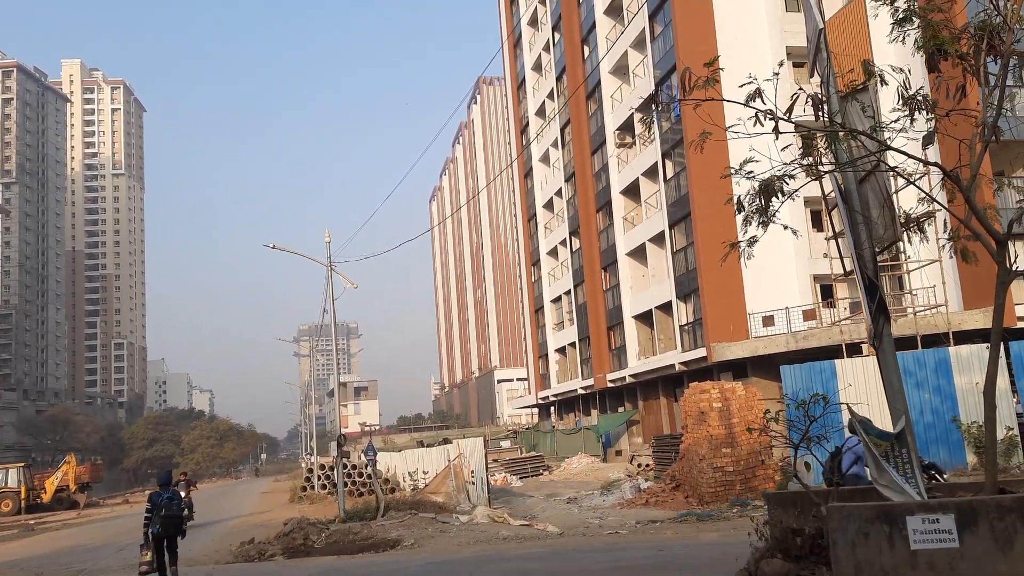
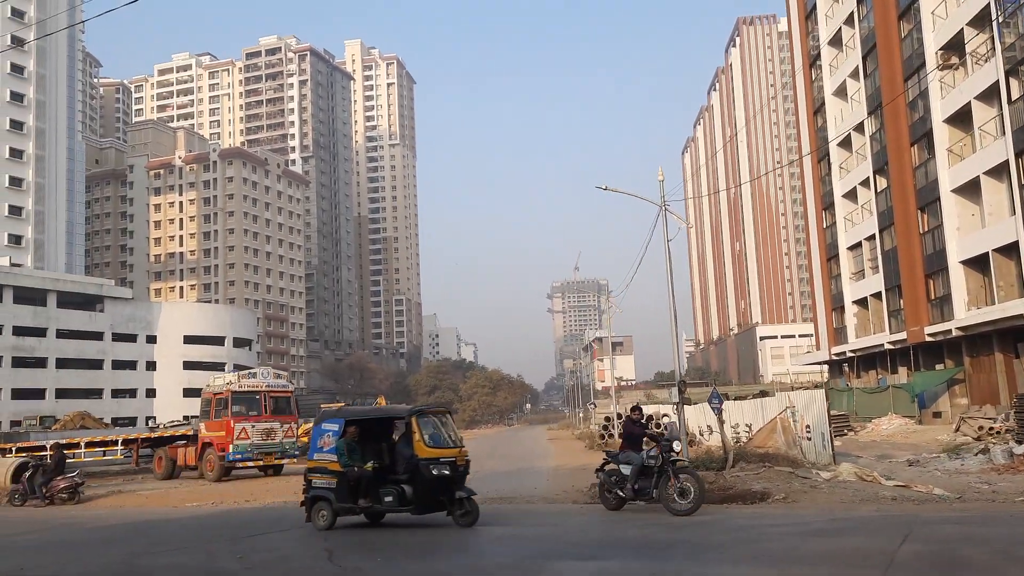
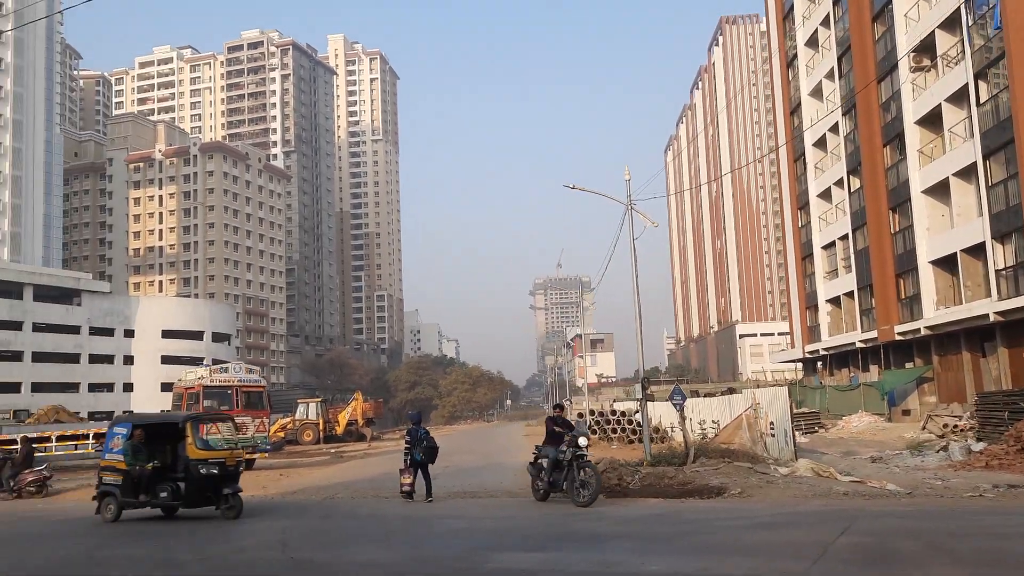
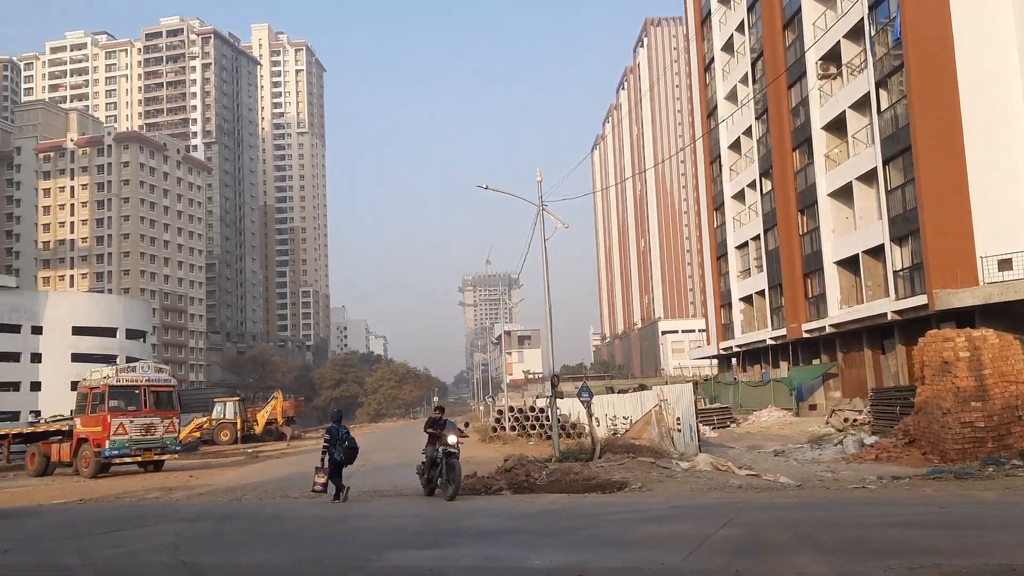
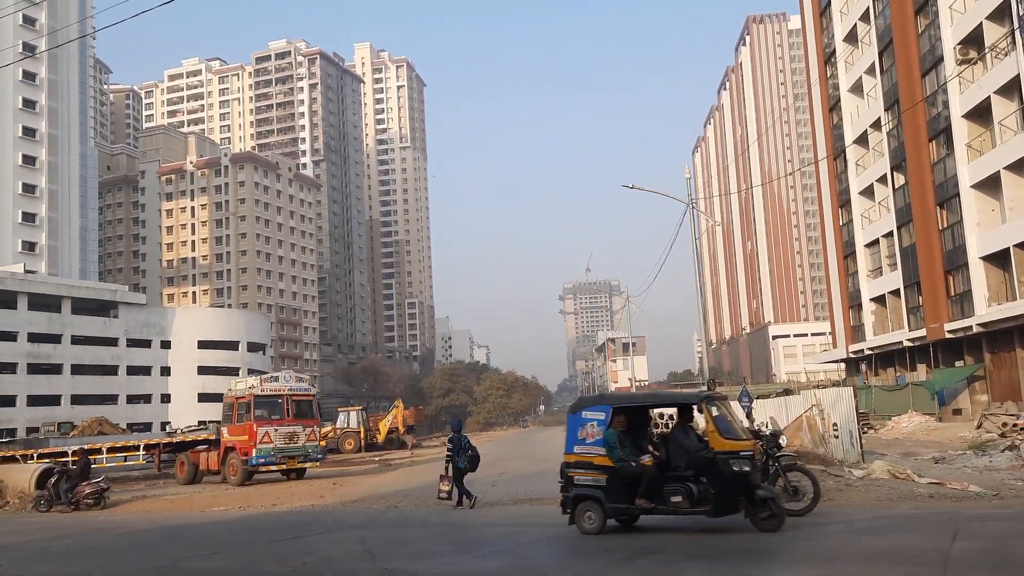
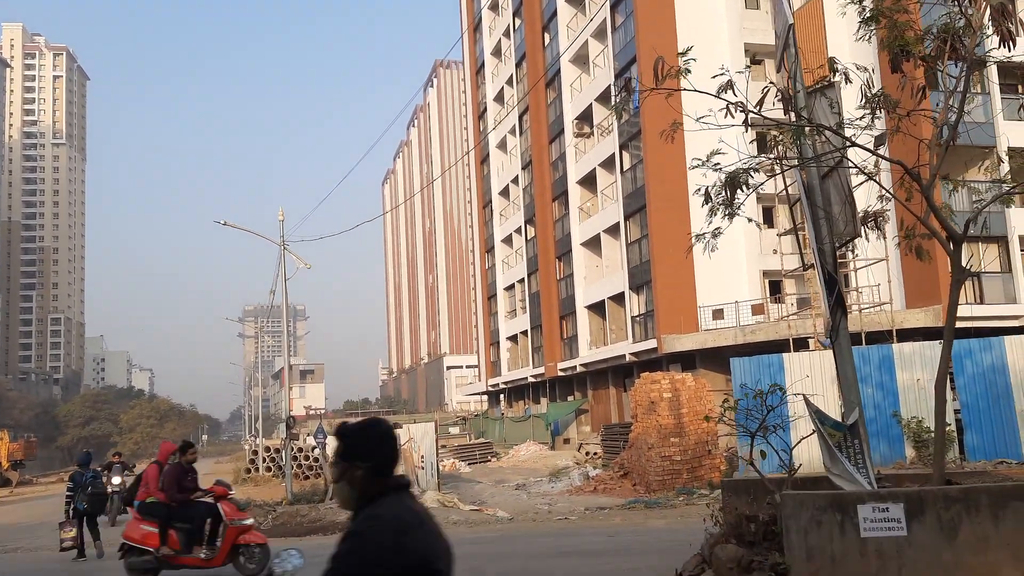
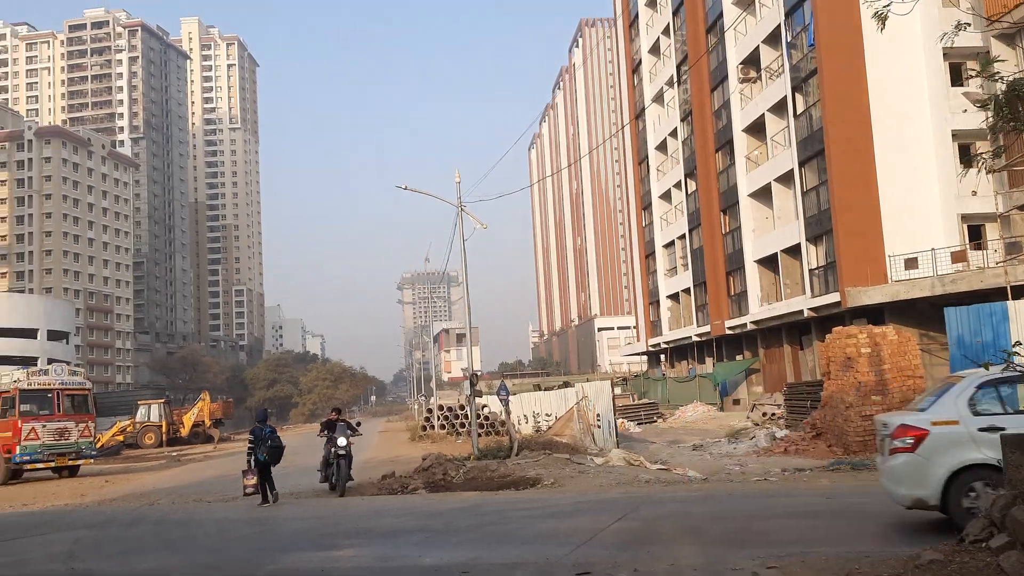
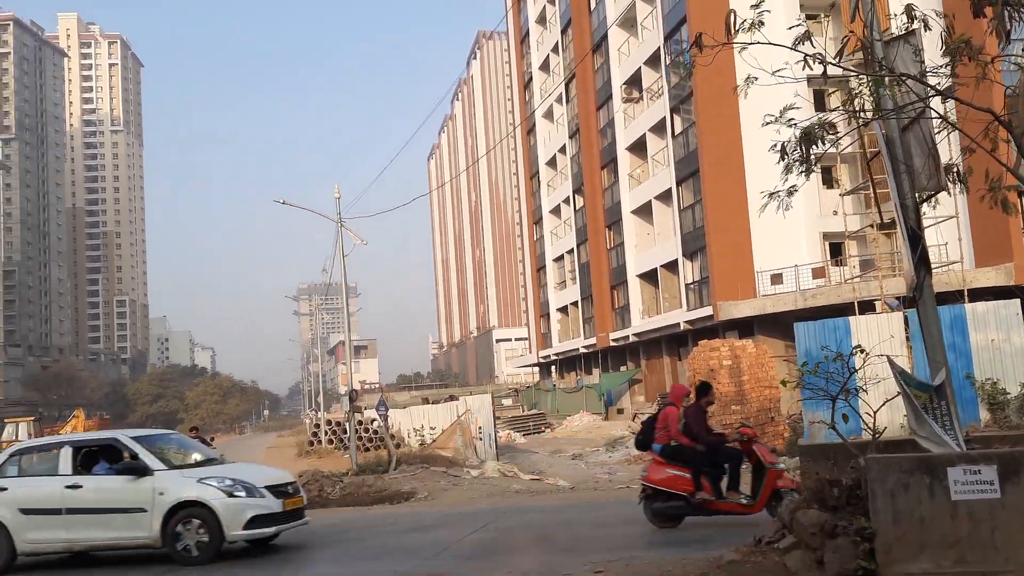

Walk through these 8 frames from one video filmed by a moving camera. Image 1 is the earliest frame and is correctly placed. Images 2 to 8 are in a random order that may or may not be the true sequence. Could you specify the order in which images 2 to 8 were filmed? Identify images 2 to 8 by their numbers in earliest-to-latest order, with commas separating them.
6, 8, 7, 4, 3, 2, 5
